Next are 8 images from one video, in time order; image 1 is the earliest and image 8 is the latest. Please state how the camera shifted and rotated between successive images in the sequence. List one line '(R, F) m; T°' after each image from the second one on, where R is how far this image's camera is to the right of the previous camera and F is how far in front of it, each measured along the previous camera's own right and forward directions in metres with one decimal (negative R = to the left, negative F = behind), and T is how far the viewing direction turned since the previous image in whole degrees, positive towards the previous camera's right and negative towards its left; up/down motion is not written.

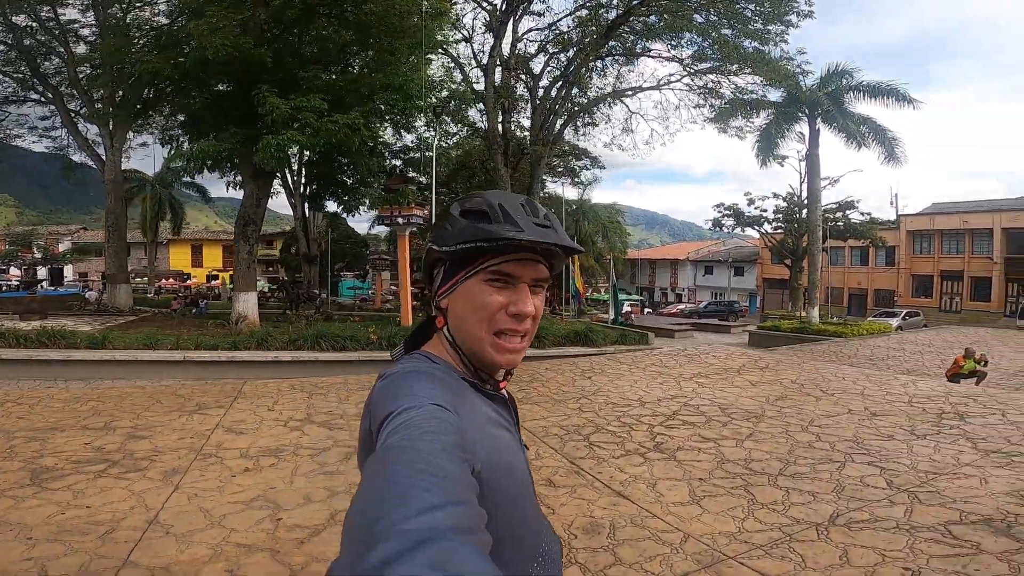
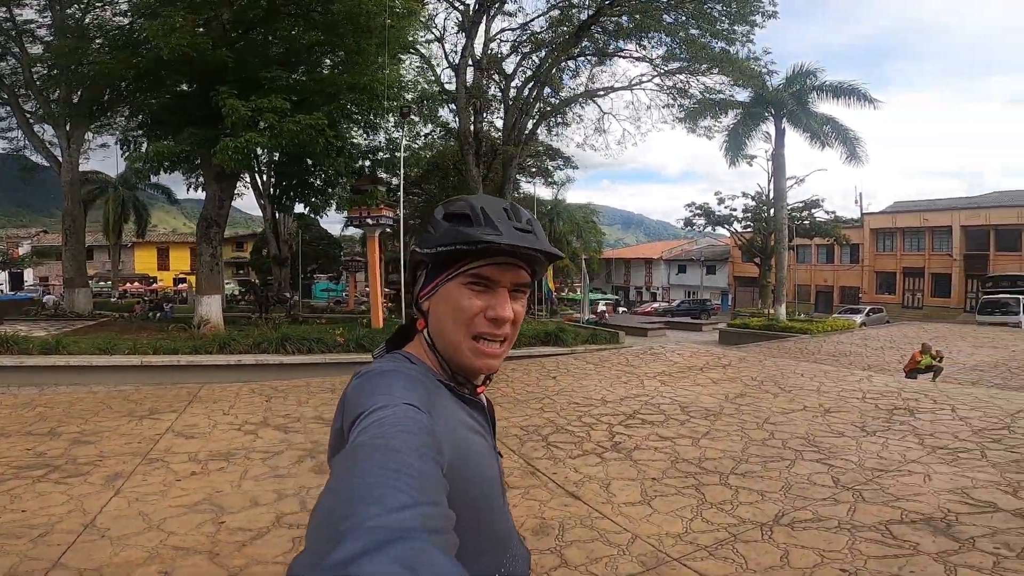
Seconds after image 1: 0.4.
(+0.3, +0.1) m; +2°
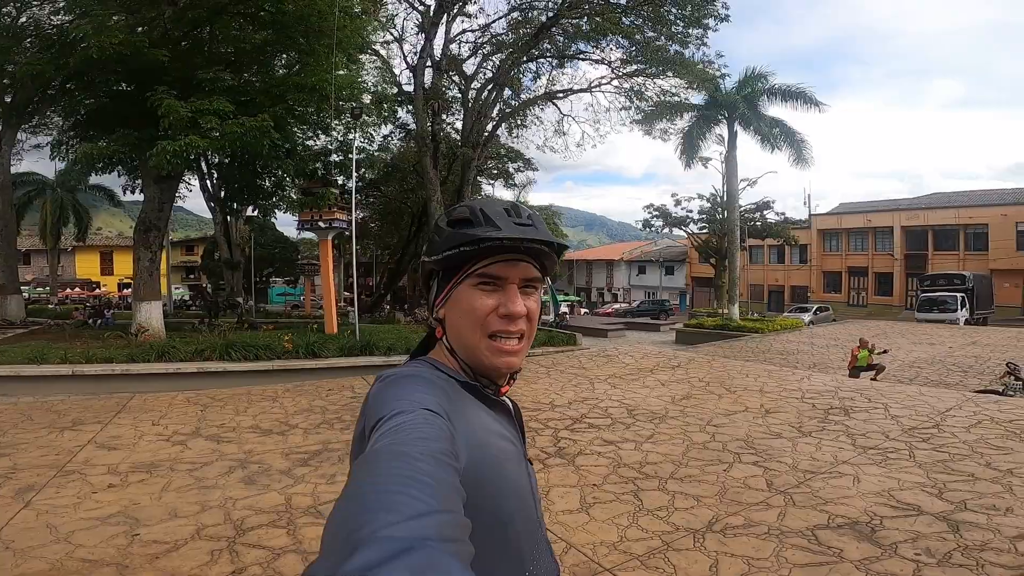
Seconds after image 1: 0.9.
(+0.3, +0.2) m; +3°
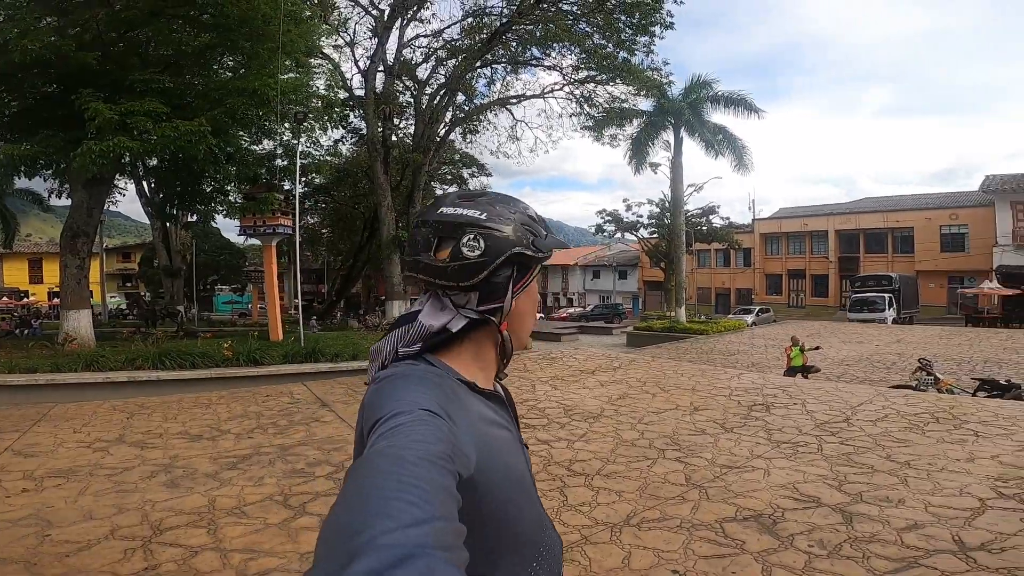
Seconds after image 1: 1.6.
(+0.3, 0.0) m; +4°
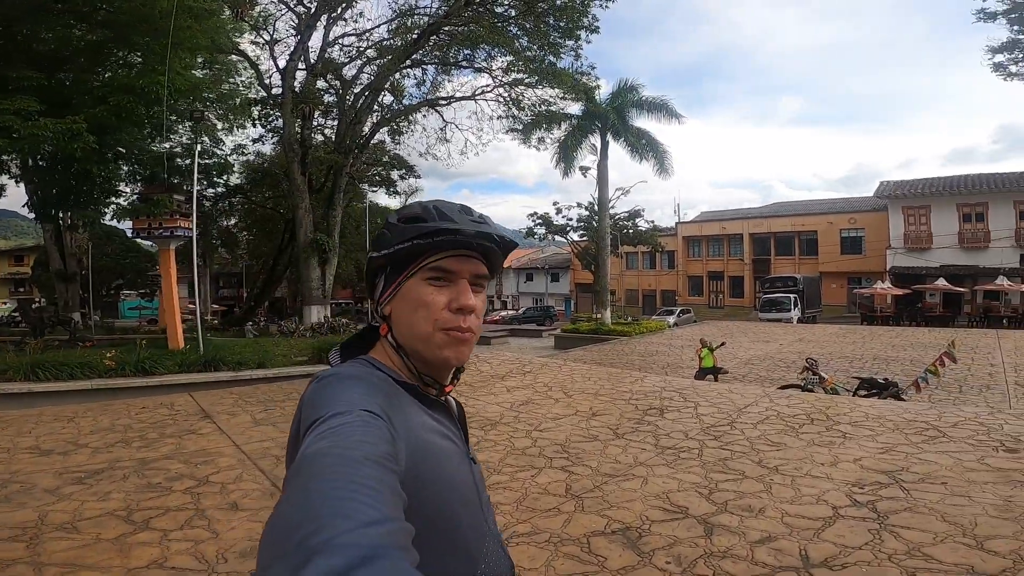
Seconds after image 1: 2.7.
(+0.5, +0.2) m; +6°
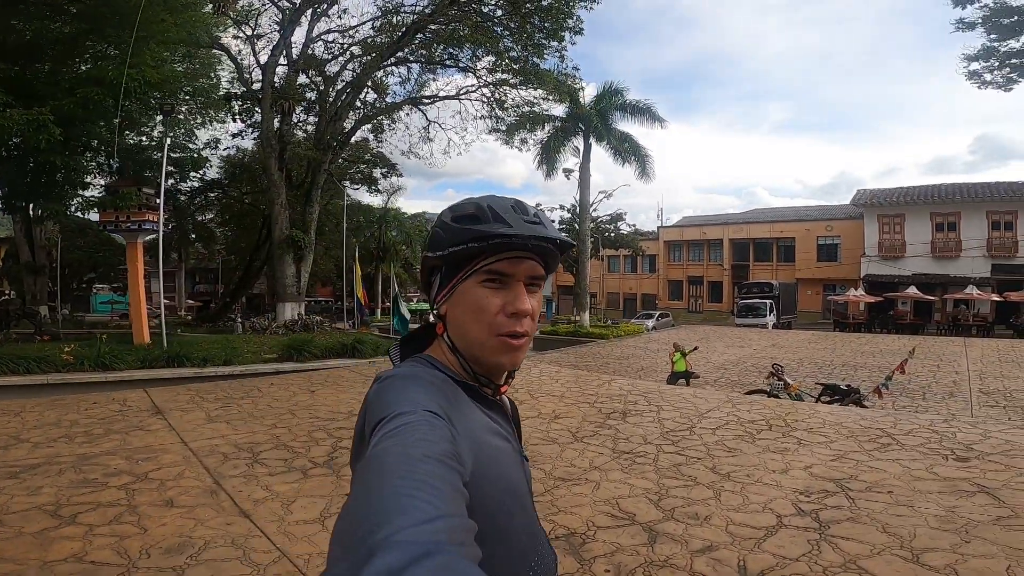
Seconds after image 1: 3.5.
(+0.2, +0.1) m; +2°
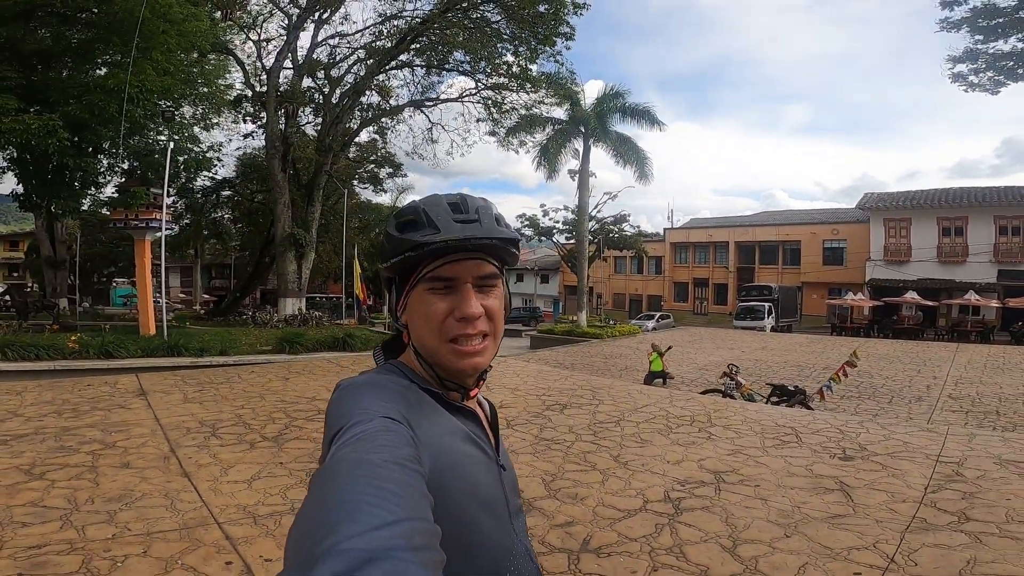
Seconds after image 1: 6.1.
(+0.8, -0.4) m; -2°
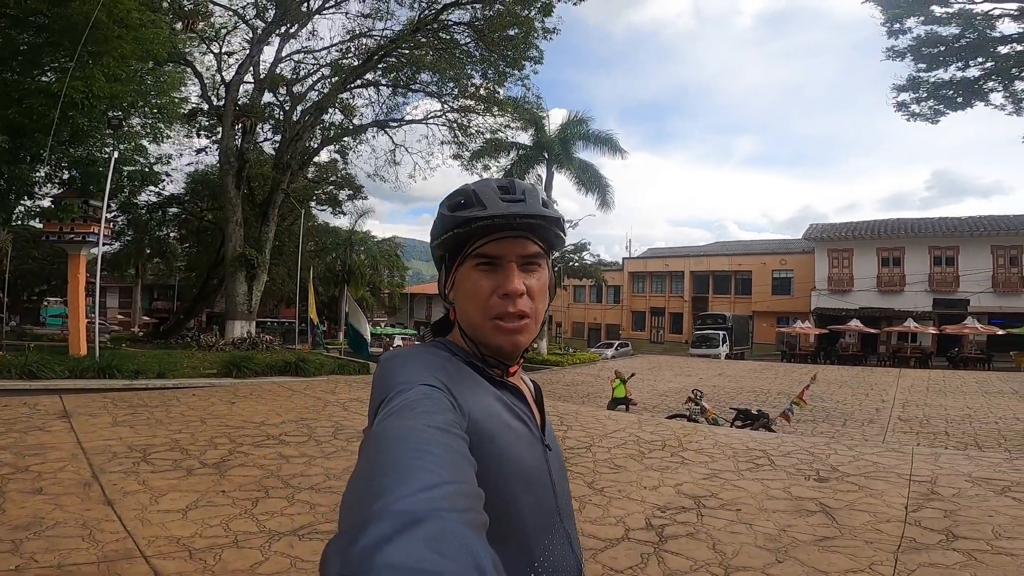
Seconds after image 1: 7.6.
(-0.1, +0.2) m; +4°
